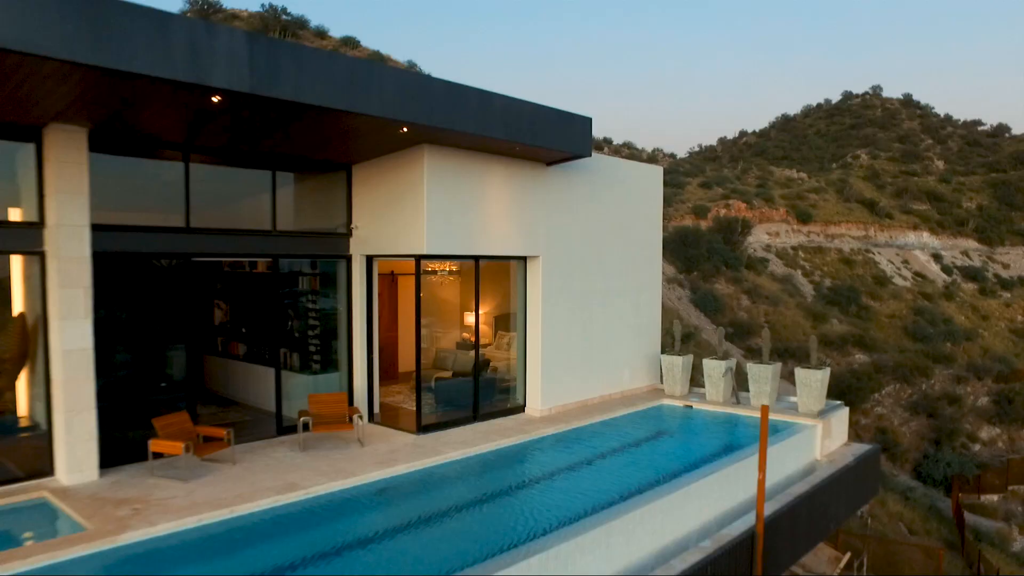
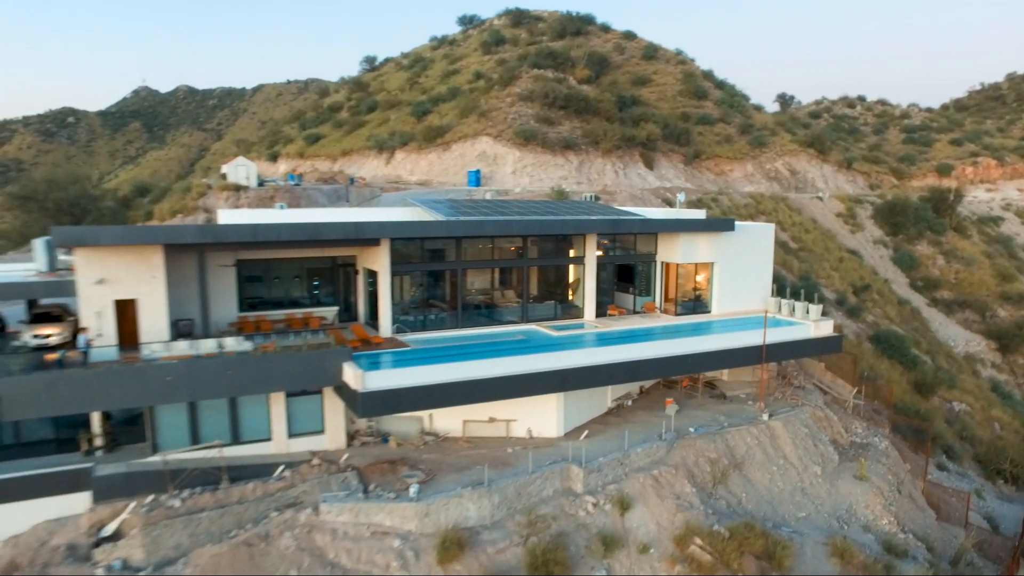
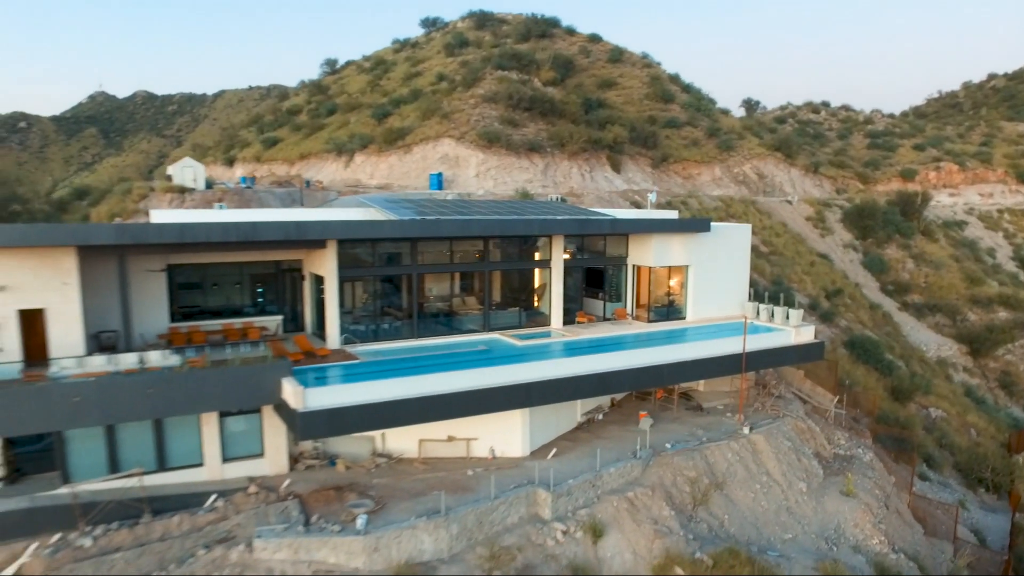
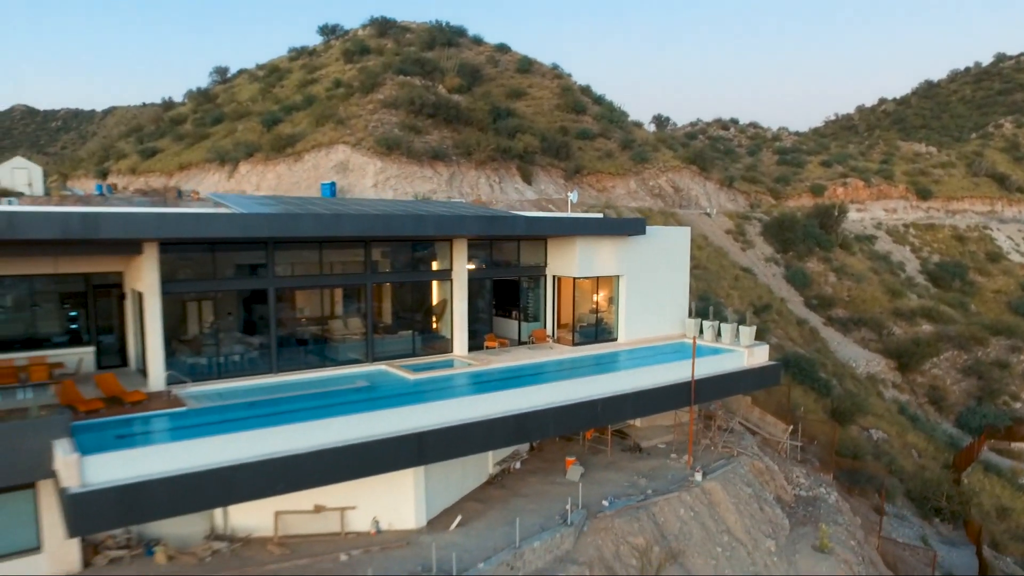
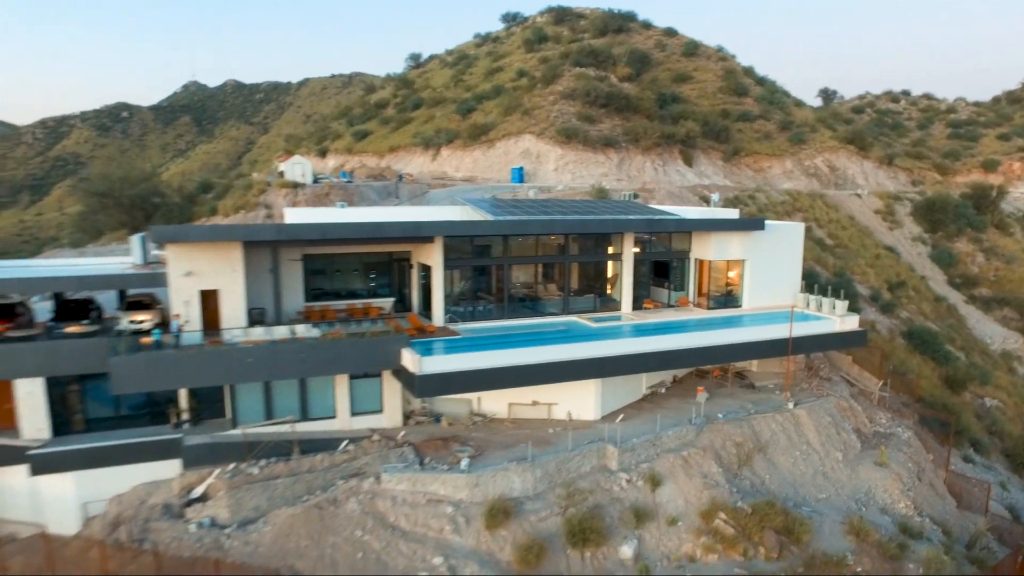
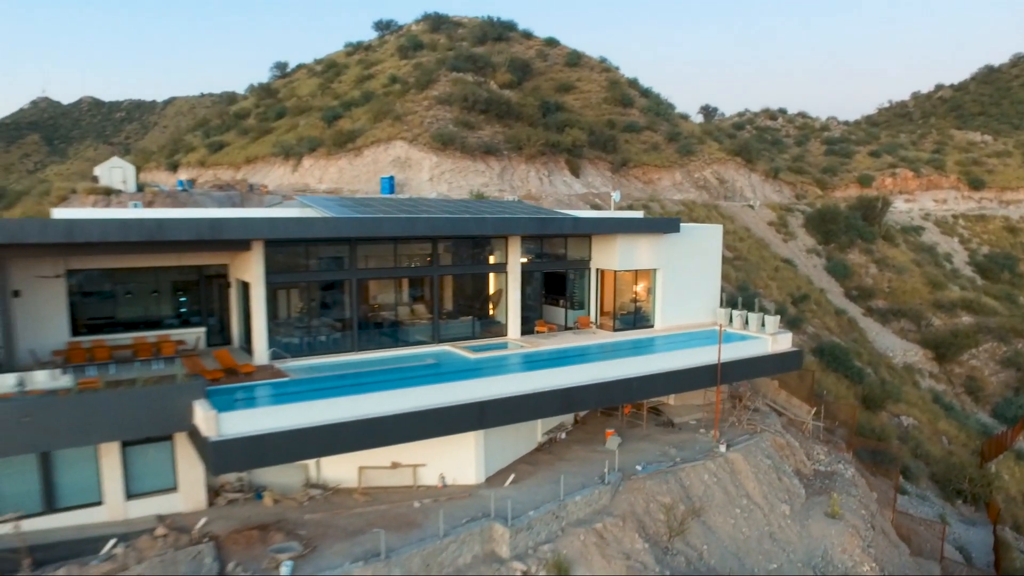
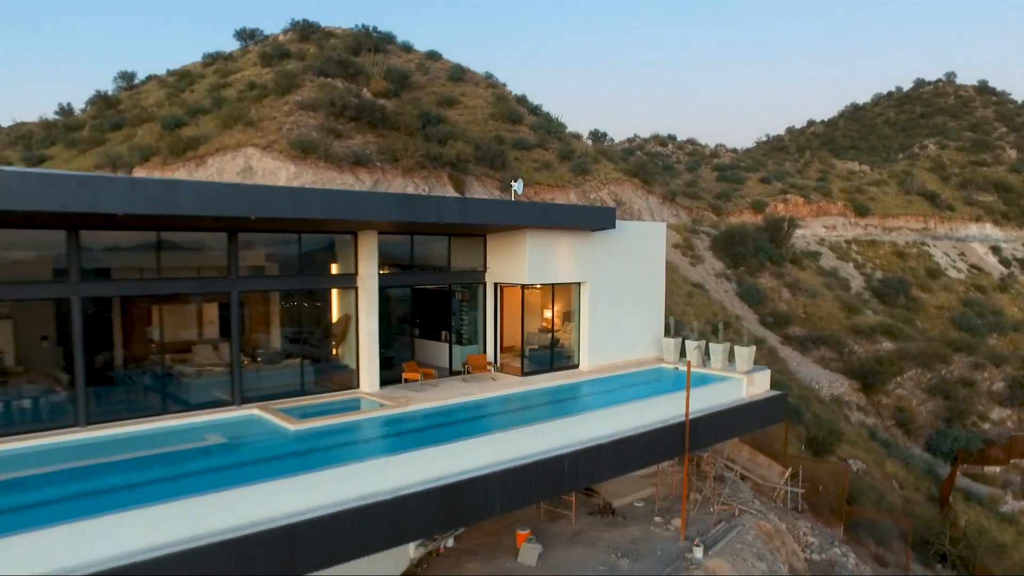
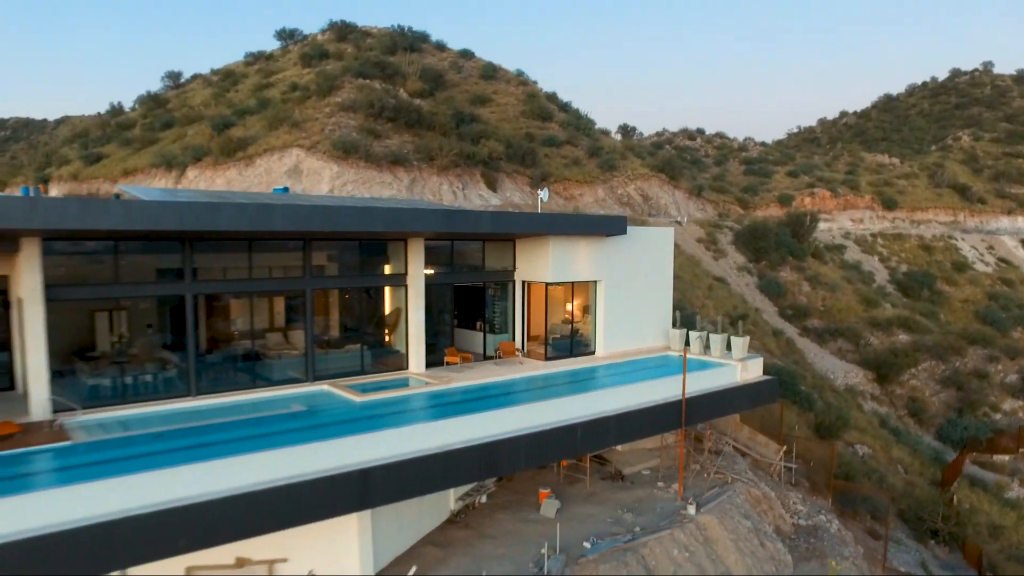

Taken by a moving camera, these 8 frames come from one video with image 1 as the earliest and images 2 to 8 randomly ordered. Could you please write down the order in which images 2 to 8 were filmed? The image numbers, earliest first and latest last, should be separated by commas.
7, 8, 4, 6, 3, 2, 5
